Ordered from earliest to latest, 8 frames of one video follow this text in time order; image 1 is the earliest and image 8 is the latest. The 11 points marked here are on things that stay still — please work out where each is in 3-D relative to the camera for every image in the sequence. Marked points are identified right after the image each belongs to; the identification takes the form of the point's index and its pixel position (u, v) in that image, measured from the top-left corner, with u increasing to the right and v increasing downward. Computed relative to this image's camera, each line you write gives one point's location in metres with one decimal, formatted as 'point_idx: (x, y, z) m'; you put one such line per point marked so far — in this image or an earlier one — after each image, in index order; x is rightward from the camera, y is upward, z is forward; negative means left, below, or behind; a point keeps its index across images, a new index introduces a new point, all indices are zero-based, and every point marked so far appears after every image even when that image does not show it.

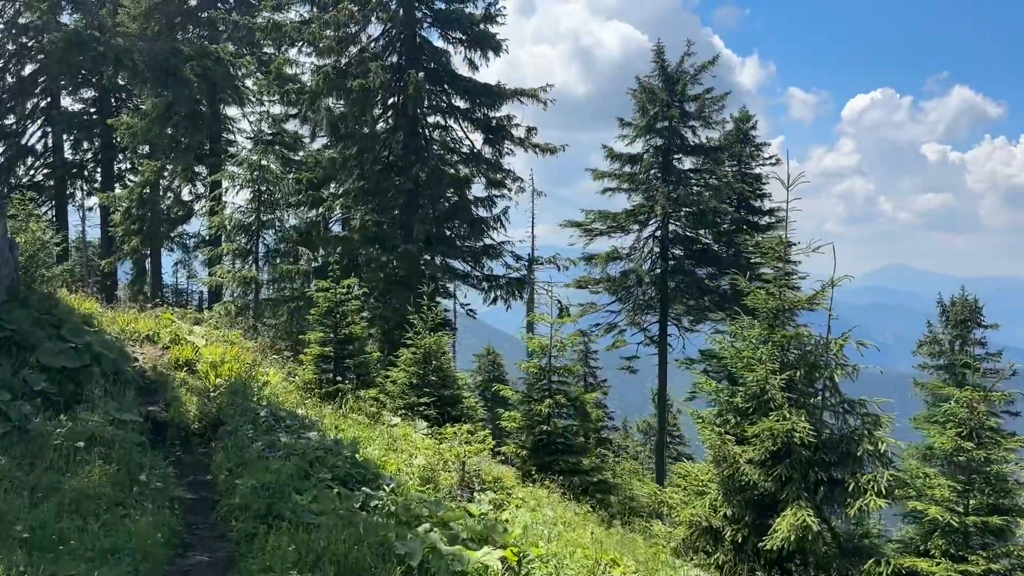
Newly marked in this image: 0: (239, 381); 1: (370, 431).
0: (-2.7, -0.9, +8.6) m
1: (-1.4, -1.4, +8.5) m
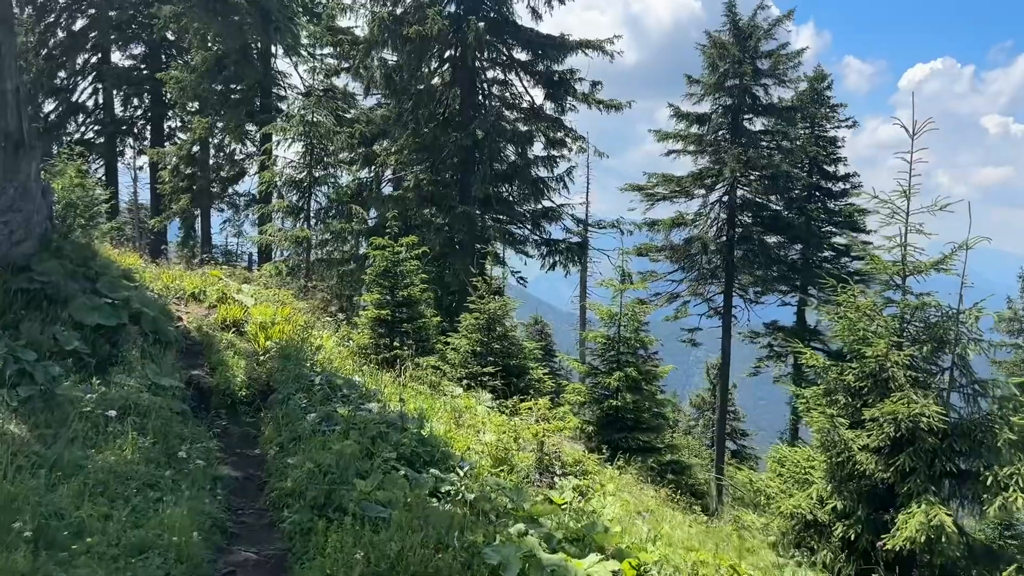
0: (-2.0, -0.5, +7.8) m
1: (-0.7, -1.0, +7.7) m
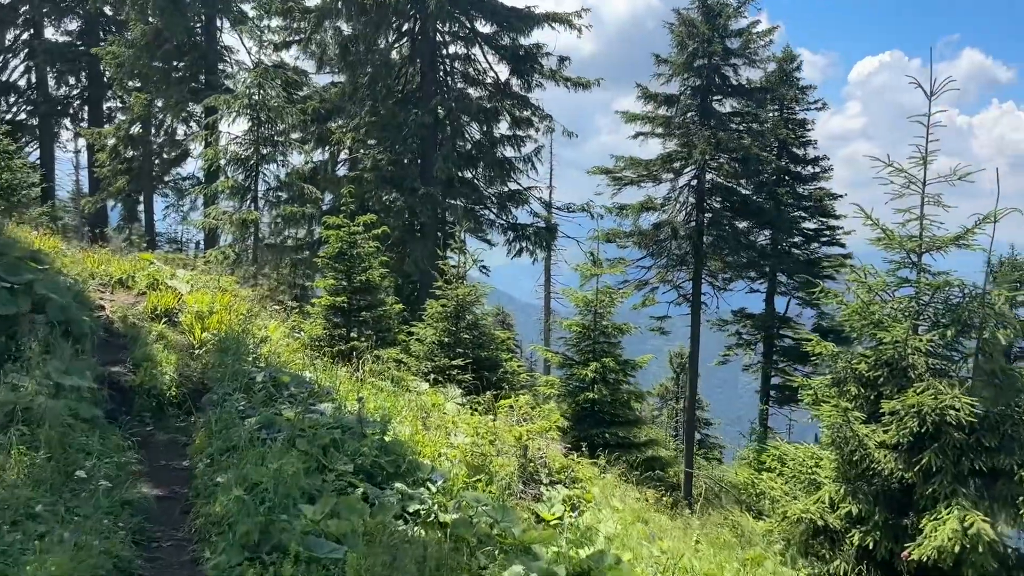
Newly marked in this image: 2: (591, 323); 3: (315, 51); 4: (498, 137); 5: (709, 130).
0: (-2.2, -0.4, +6.9) m
1: (-0.9, -0.9, +6.8) m
2: (+1.0, -0.4, +10.8) m
3: (-3.6, +4.3, +15.8) m
4: (-0.2, +2.6, +15.1) m
5: (+4.4, +3.6, +19.8) m
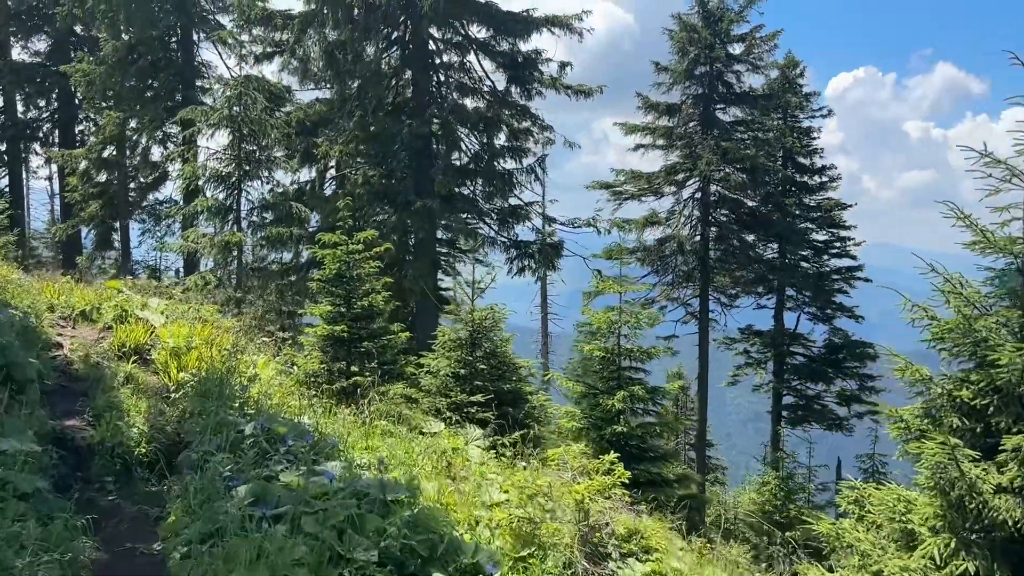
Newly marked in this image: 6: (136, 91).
0: (-1.9, -0.6, +5.8) m
1: (-0.7, -1.0, +5.7) m
2: (+1.1, -0.7, +9.8) m
3: (-3.6, +3.8, +14.8) m
4: (-0.2, +2.3, +14.2) m
5: (+4.4, +3.2, +18.9) m
6: (-7.0, +3.7, +16.3) m
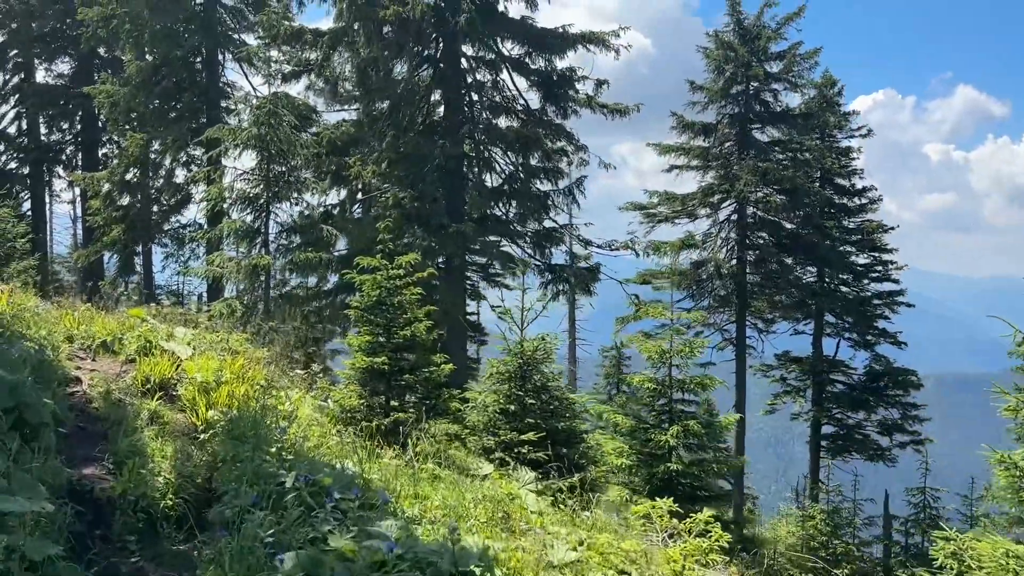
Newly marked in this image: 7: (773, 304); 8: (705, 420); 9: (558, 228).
0: (-1.6, -0.8, +5.2) m
1: (-0.3, -1.2, +5.1) m
2: (+1.6, -0.9, +9.2) m
3: (-3.0, +3.4, +14.4) m
4: (+0.3, +1.9, +13.7) m
5: (+5.0, +2.7, +18.4) m
6: (-6.4, +3.2, +16.0) m
7: (+6.0, -0.4, +19.9) m
8: (+2.0, -1.4, +9.0) m
9: (+0.7, +0.9, +14.0) m
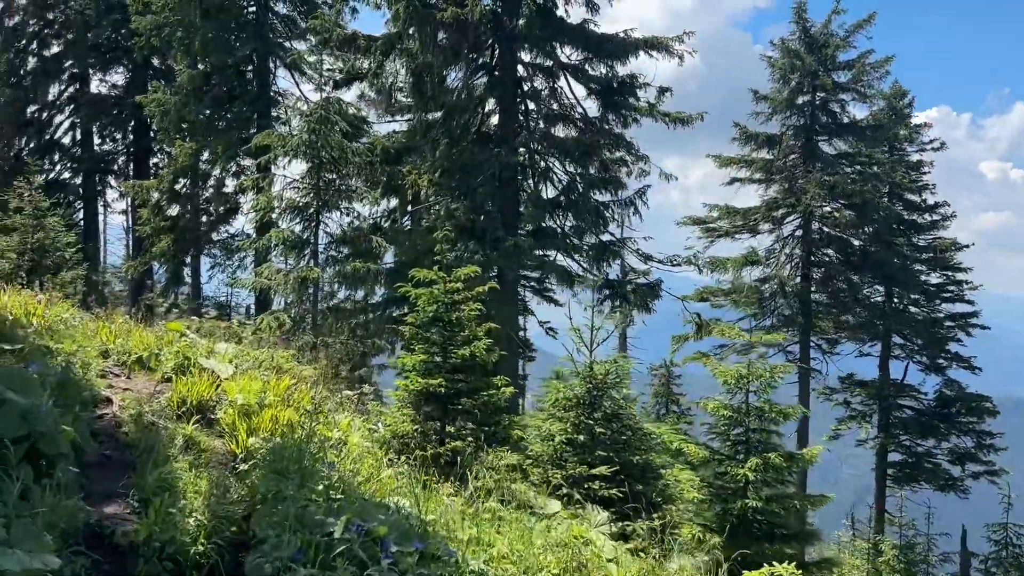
0: (-1.2, -0.8, +4.7) m
1: (+0.1, -1.3, +4.5) m
2: (+2.2, -1.1, +8.4) m
3: (-2.1, +3.2, +14.0) m
4: (+1.2, +1.6, +13.0) m
5: (+6.1, +2.3, +17.5) m
6: (-5.4, +3.0, +15.7) m
7: (+7.1, -0.8, +19.0) m
8: (+2.6, -1.5, +8.3) m
9: (+1.6, +0.7, +13.3) m
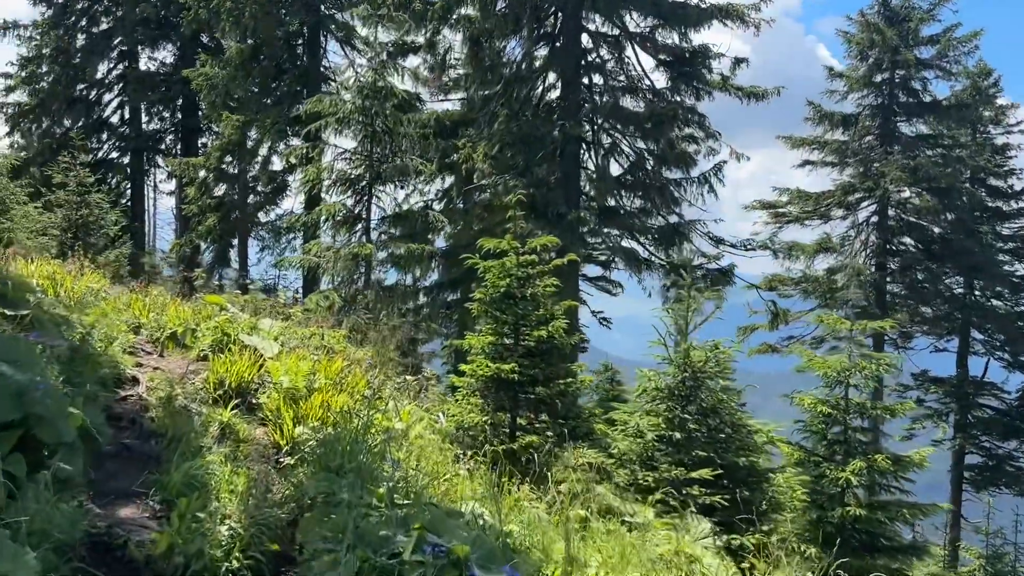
0: (-0.7, -0.7, +3.9) m
1: (+0.5, -1.1, +3.7) m
2: (+2.8, -1.0, +7.5) m
3: (-1.2, +3.4, +13.2) m
4: (+2.1, +1.8, +12.1) m
5: (+7.2, +2.5, +16.4) m
6: (-4.4, +3.3, +15.2) m
7: (+8.2, -0.6, +17.8) m
8: (+3.2, -1.4, +7.3) m
9: (+2.5, +0.9, +12.4) m
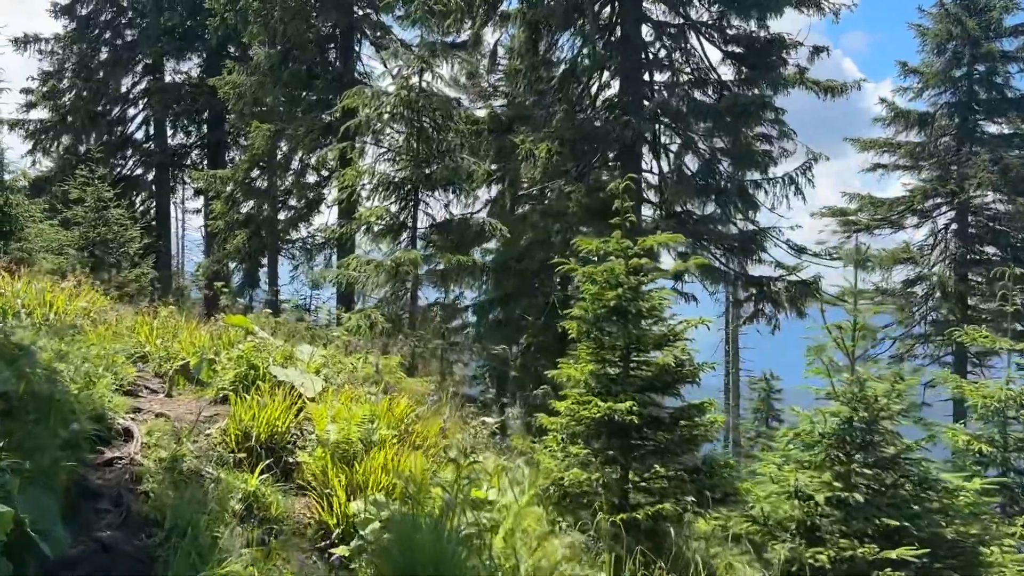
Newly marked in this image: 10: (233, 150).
0: (-0.3, -0.7, +2.7) m
1: (+1.0, -1.2, +2.4) m
2: (+3.4, -1.0, +6.2) m
3: (-0.5, +3.2, +12.1) m
4: (+2.8, +1.6, +10.9) m
5: (+8.0, +2.3, +15.0) m
6: (-3.6, +3.0, +14.1) m
7: (+9.1, -0.8, +16.3) m
8: (+3.7, -1.5, +6.0) m
9: (+3.2, +0.7, +11.1) m
10: (-6.0, +3.0, +18.8) m
